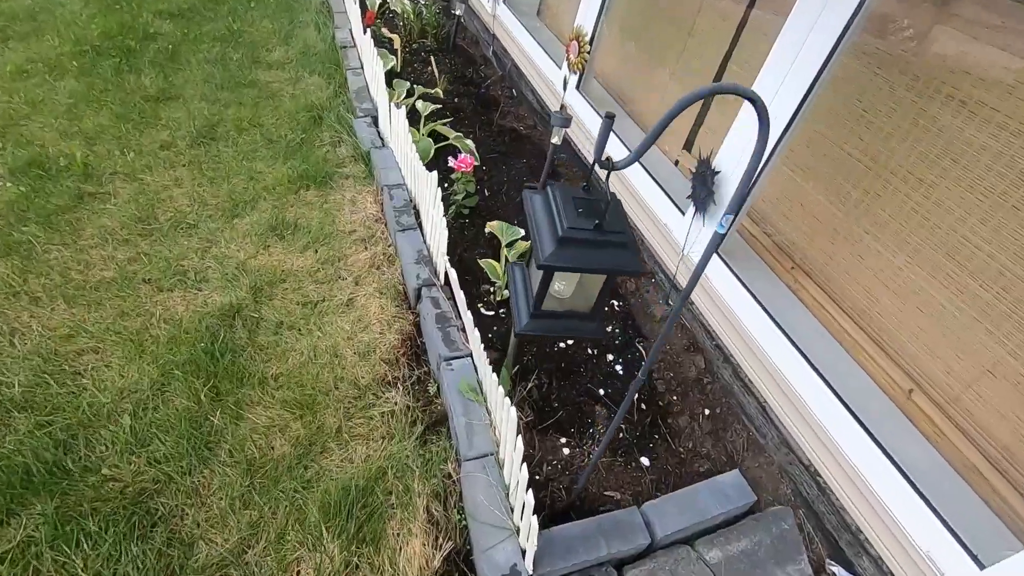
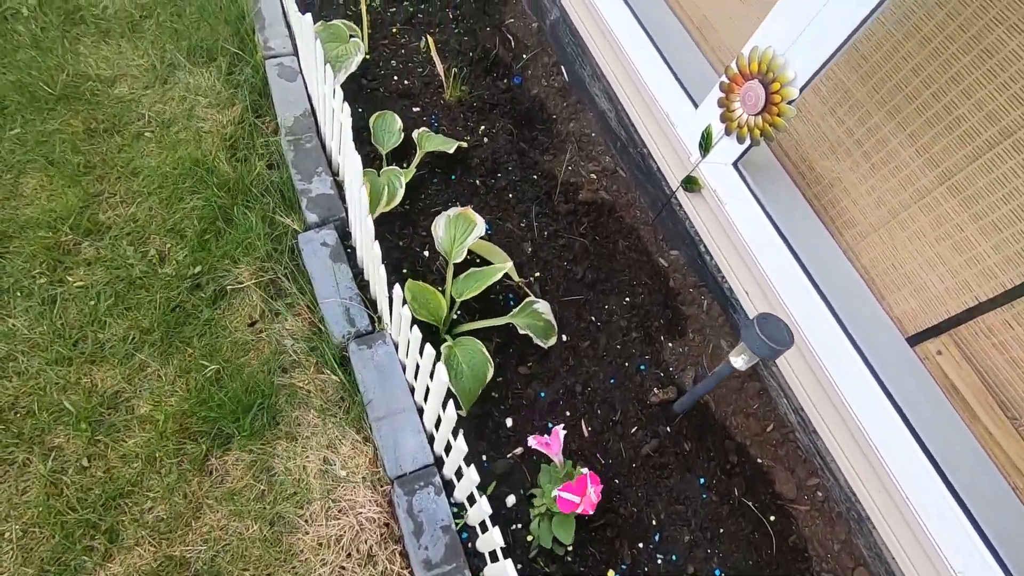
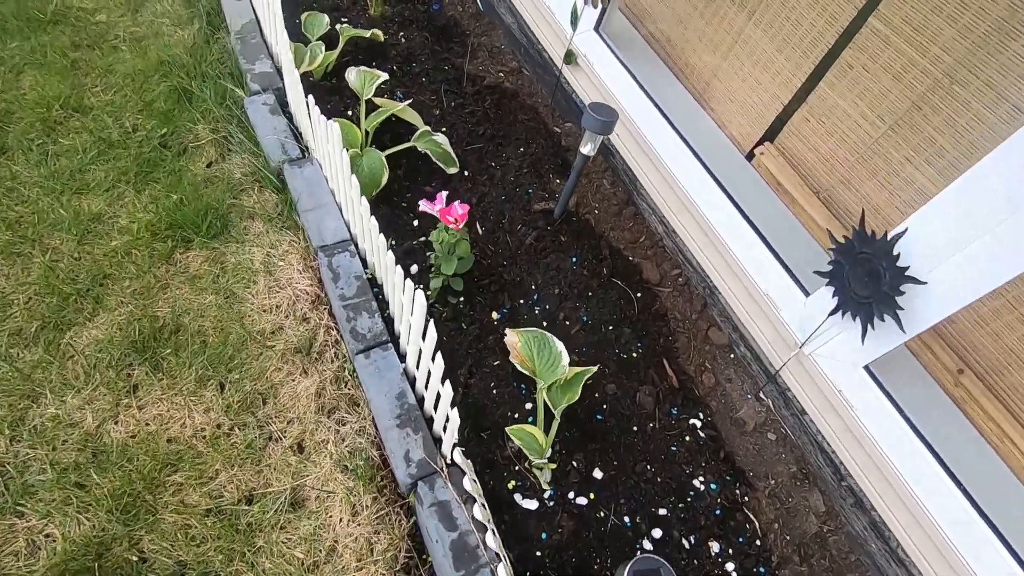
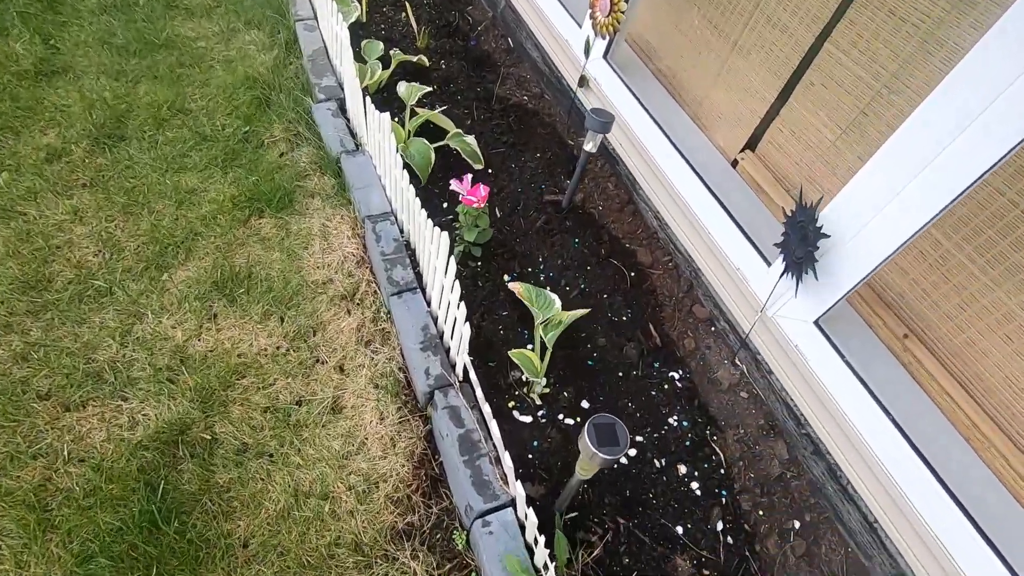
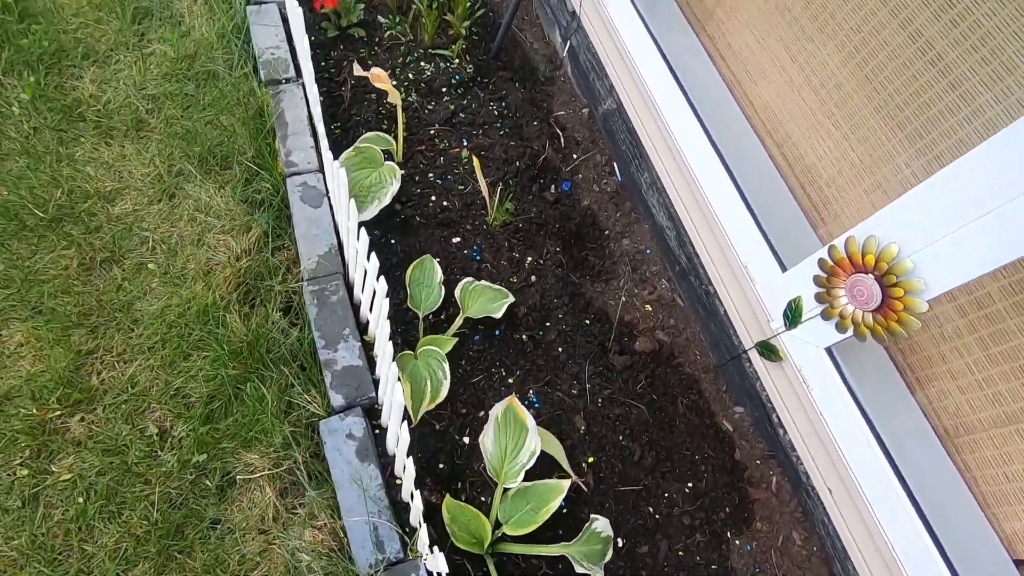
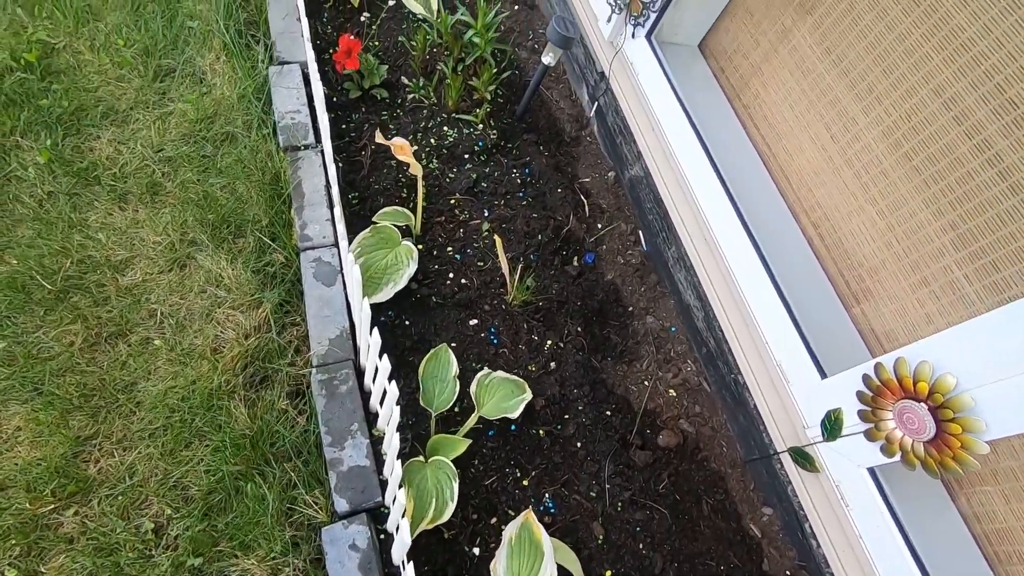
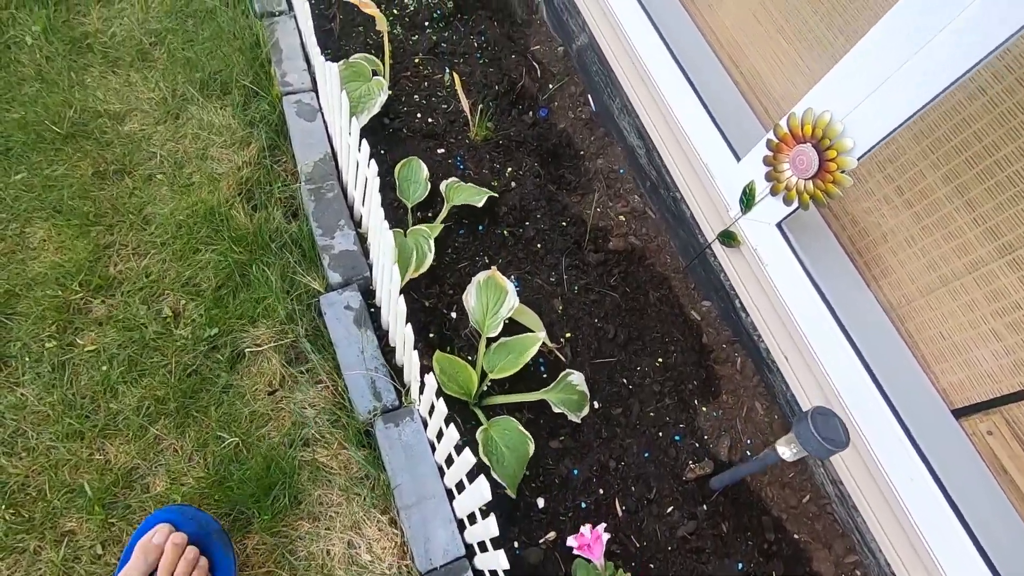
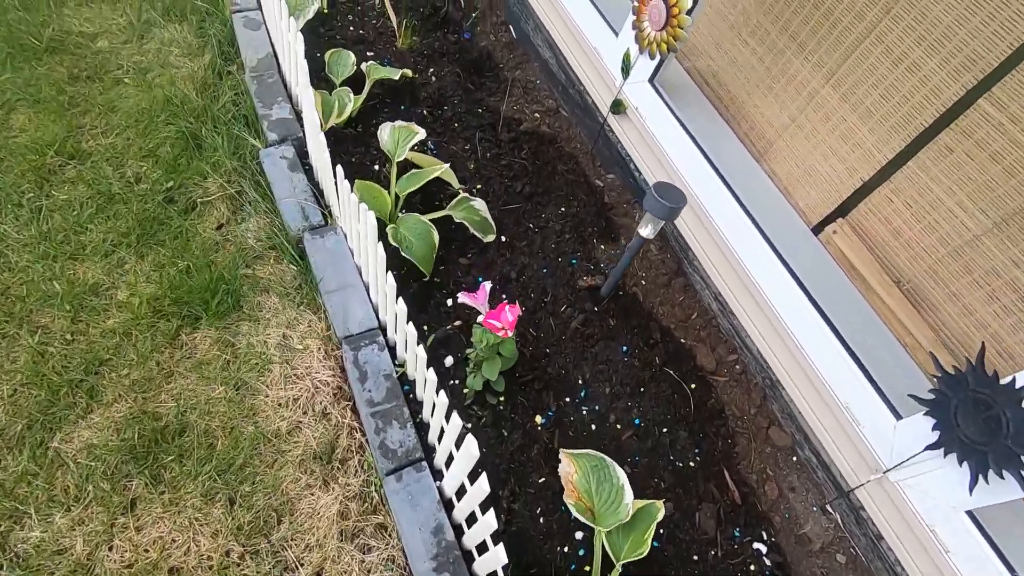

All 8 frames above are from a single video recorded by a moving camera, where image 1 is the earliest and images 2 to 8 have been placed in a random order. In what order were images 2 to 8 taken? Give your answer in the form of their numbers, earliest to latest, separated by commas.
4, 3, 8, 2, 7, 5, 6
